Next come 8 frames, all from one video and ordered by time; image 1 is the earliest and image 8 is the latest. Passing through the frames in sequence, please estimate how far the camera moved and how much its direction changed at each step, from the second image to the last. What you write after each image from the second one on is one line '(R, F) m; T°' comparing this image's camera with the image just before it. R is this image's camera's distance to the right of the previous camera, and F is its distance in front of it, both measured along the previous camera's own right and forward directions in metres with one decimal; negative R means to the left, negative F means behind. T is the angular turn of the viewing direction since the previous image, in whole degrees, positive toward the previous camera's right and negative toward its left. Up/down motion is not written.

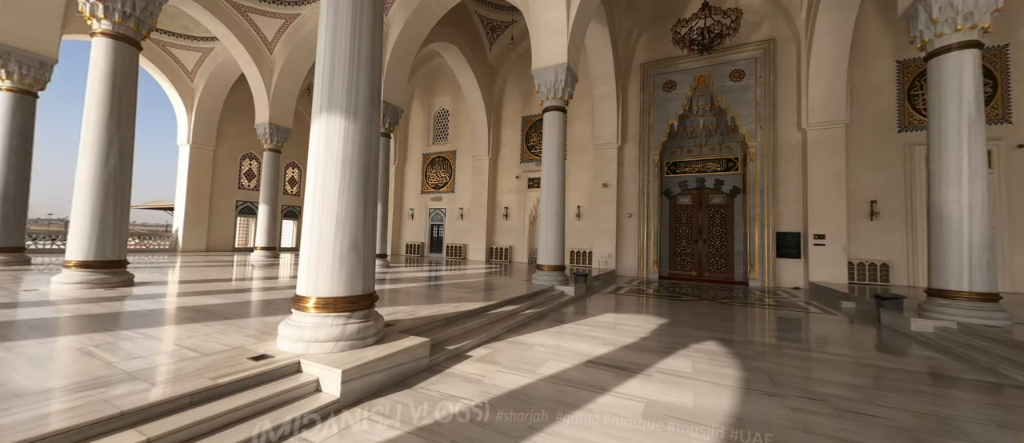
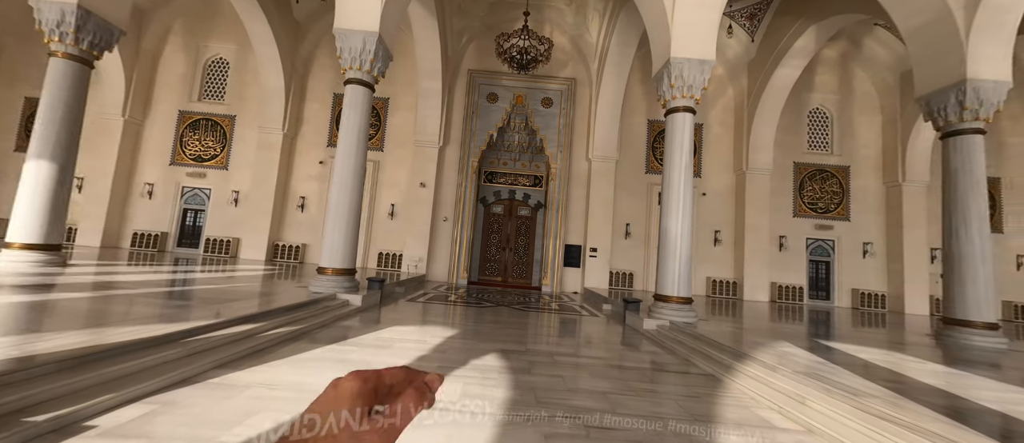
(+0.2, +0.2) m; +27°
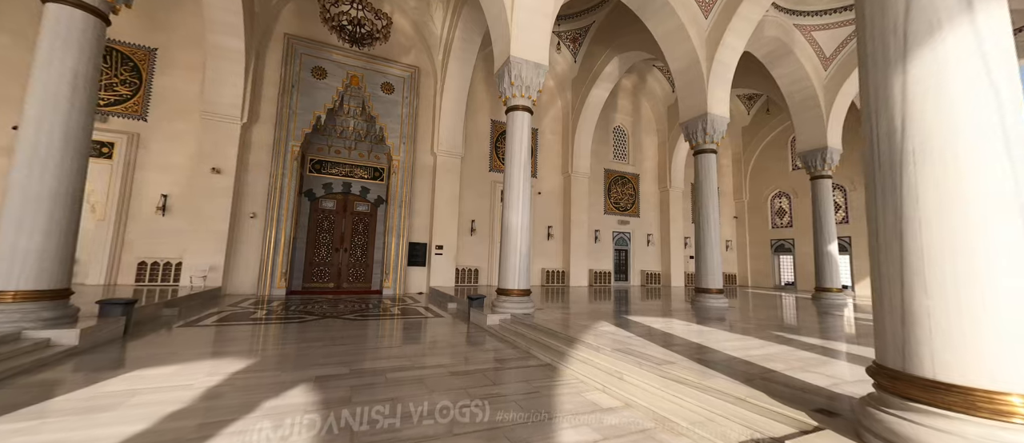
(+0.1, +0.2) m; +24°
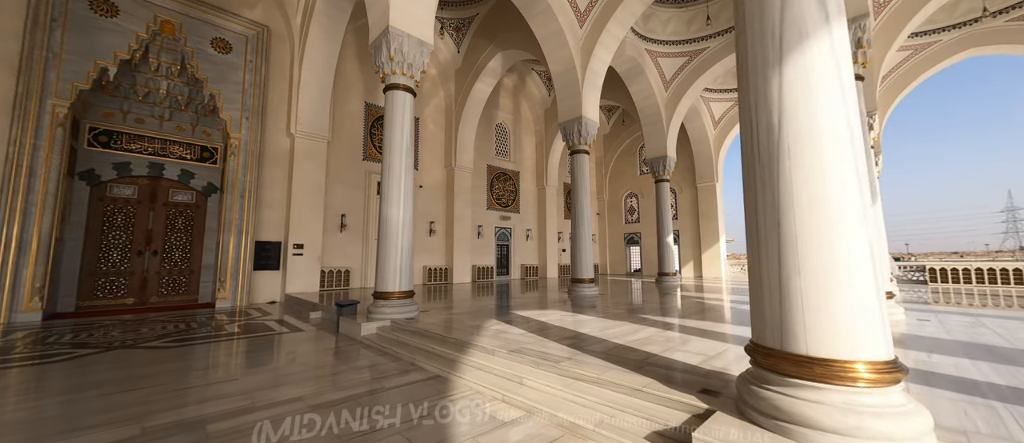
(0.0, +0.2) m; +19°
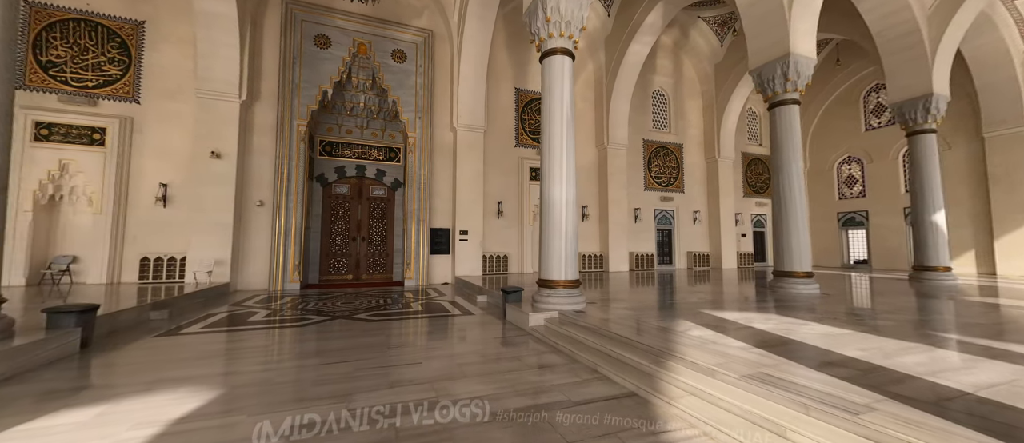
(-0.2, +0.4) m; -23°
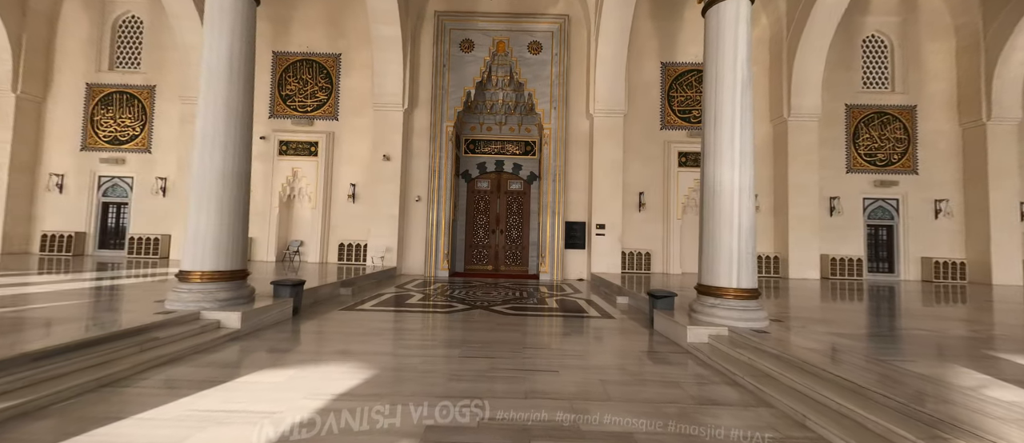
(-0.1, +0.3) m; -21°
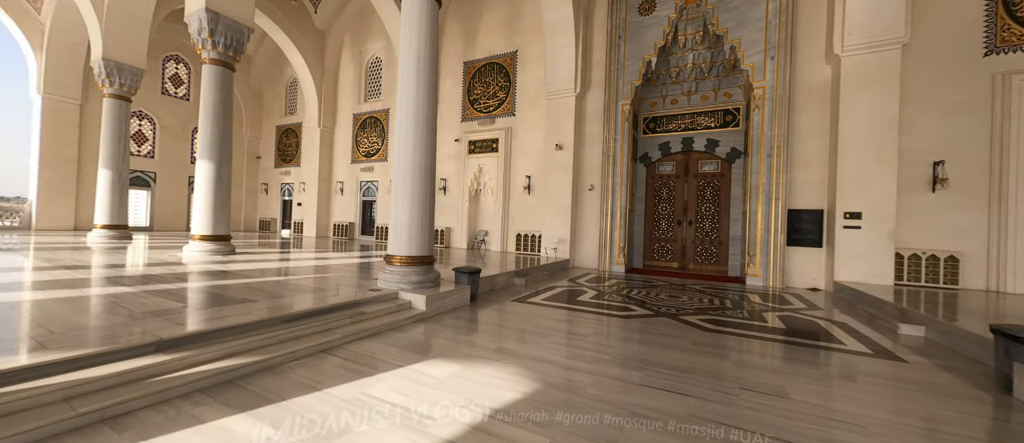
(-0.1, +0.5) m; -28°
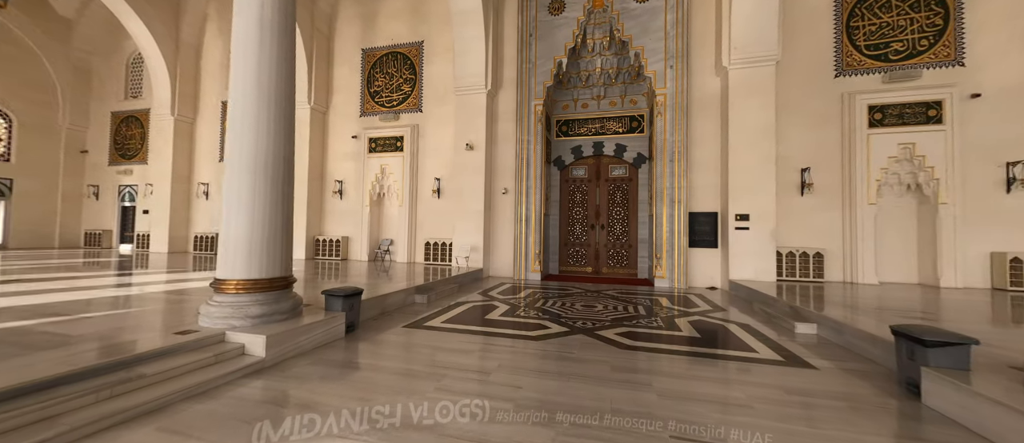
(+0.2, +0.6) m; +13°
